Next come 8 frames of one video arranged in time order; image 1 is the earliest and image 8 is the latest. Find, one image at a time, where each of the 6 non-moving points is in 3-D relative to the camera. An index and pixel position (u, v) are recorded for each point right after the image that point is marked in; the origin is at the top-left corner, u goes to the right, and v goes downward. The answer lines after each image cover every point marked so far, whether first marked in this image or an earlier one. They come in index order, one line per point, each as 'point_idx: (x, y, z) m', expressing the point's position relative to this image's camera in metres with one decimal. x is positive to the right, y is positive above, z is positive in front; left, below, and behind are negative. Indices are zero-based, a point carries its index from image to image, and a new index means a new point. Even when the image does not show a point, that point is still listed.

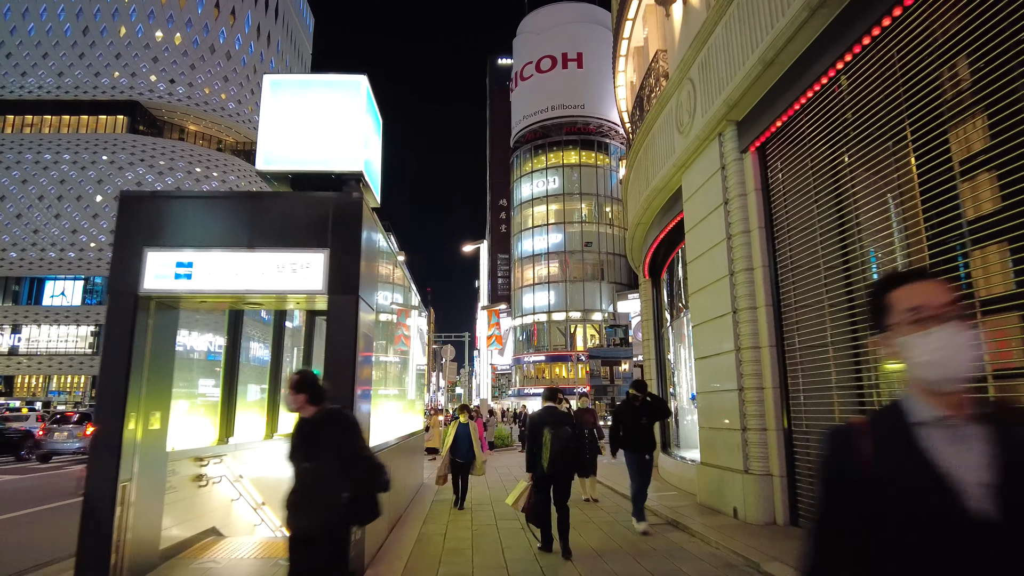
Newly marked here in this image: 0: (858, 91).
0: (+3.0, +1.7, +5.9) m
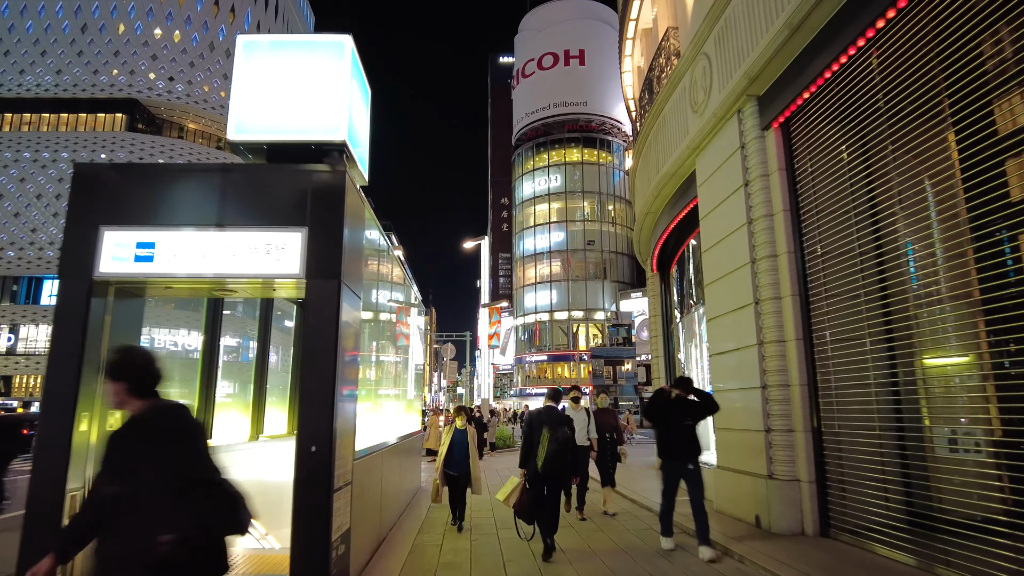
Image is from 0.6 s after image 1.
0: (+3.0, +1.8, +5.3) m
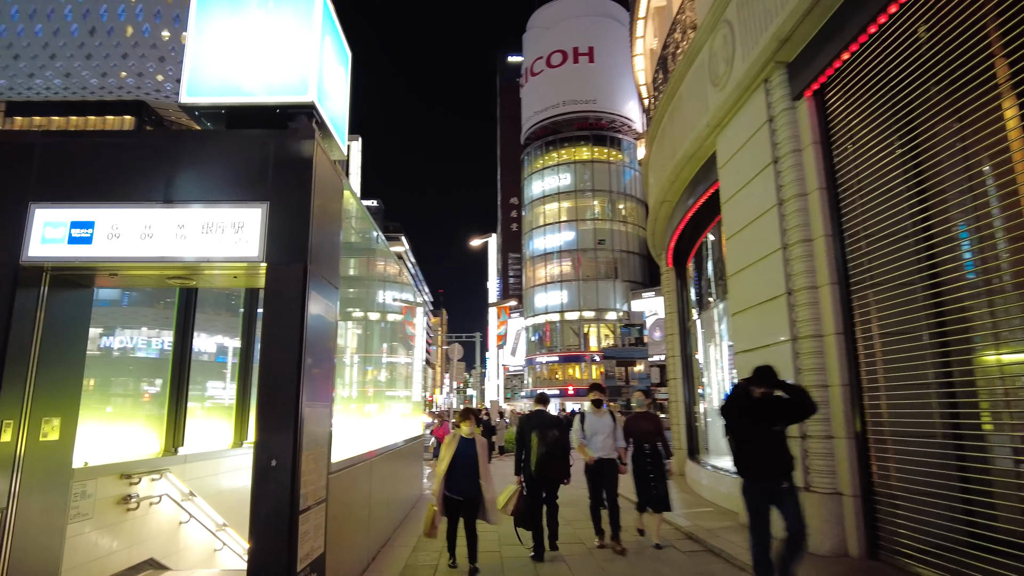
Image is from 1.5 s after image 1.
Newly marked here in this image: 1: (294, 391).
0: (+3.0, +1.9, +4.6) m
1: (-1.2, -0.6, +3.7) m
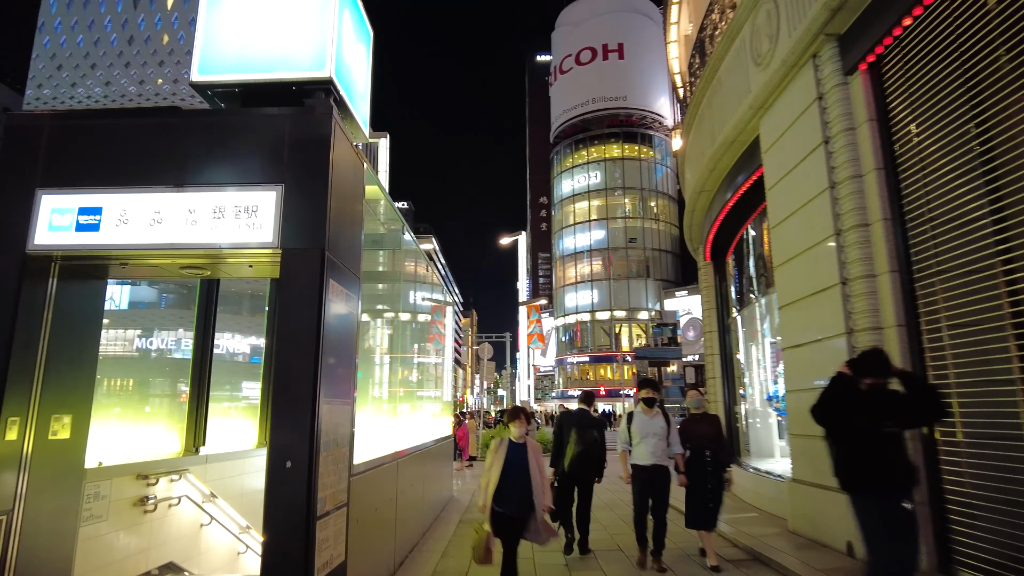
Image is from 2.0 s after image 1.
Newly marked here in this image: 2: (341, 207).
0: (+3.2, +2.0, +4.1) m
1: (-1.0, -0.5, +3.4) m
2: (-1.0, +0.5, +3.9) m
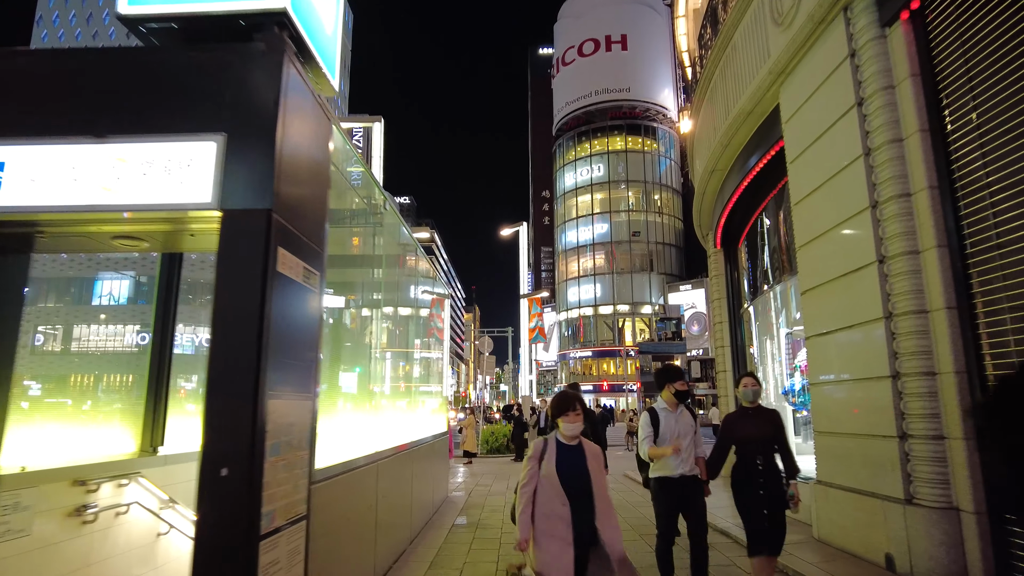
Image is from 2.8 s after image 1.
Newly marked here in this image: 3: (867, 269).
0: (+3.2, +2.2, +3.5) m
1: (-1.1, -0.4, +2.8) m
2: (-1.1, +0.6, +3.3) m
3: (+2.7, +0.1, +5.0) m
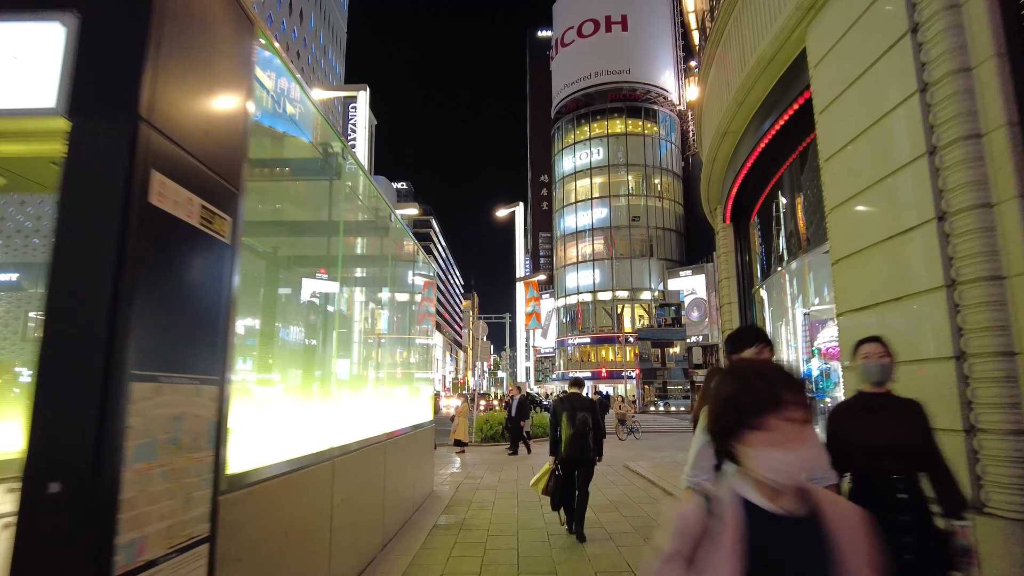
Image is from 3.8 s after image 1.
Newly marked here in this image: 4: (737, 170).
0: (+3.0, +2.4, +2.6) m
1: (-1.2, -0.2, +2.0) m
2: (-1.2, +0.8, +2.5) m
3: (+2.6, +0.4, +4.1) m
4: (+3.2, +1.7, +9.3) m
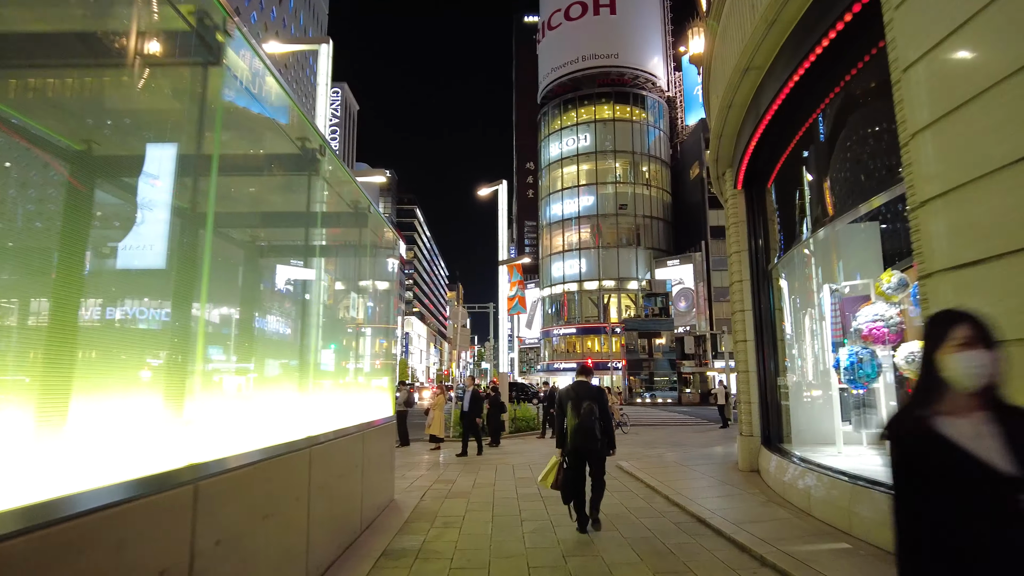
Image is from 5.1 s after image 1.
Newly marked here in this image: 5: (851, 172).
0: (+2.9, +2.6, +1.2) m
1: (-1.3, +0.1, +0.5) m
2: (-1.3, +1.1, +0.9) m
3: (+2.4, +0.6, +2.7) m
4: (+2.9, +2.0, +7.9) m
5: (+3.1, +1.1, +6.5) m
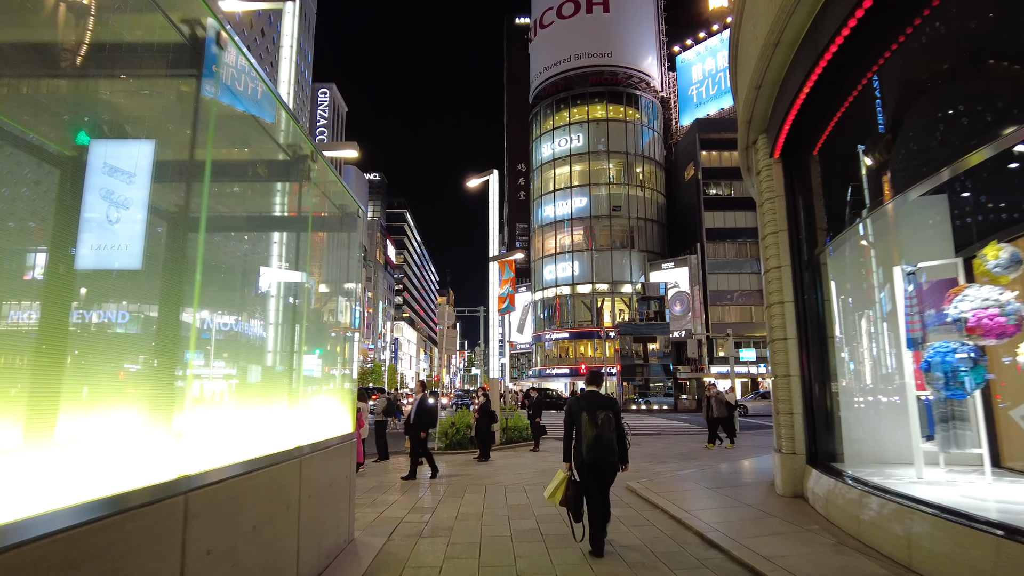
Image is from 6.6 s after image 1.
0: (+3.0, +2.8, -0.4) m
1: (-1.3, +0.3, -1.1) m
2: (-1.3, +1.3, -0.7) m
3: (+2.4, +0.8, +1.1) m
4: (+2.8, +2.1, +6.4) m
5: (+3.1, +1.3, +5.0) m
